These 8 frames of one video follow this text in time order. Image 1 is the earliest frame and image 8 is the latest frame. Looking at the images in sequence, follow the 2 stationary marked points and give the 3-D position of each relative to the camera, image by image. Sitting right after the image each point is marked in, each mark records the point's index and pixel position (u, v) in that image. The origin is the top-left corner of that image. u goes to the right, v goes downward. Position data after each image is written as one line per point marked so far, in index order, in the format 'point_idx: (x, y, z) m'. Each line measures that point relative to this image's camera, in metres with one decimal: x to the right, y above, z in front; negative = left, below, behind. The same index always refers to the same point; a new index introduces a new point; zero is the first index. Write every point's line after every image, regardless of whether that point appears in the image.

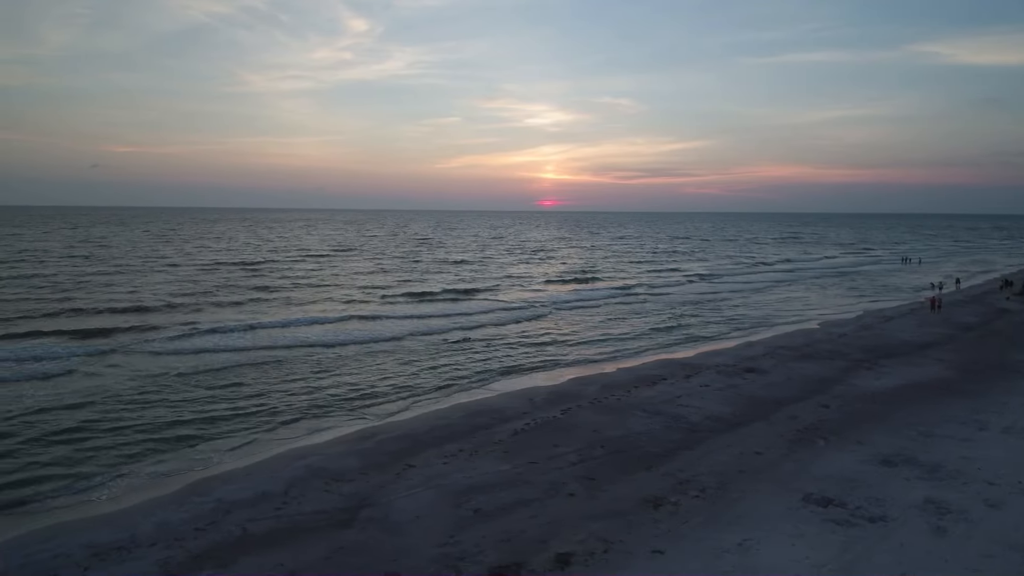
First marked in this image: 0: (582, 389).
0: (+1.9, -2.7, +12.1) m
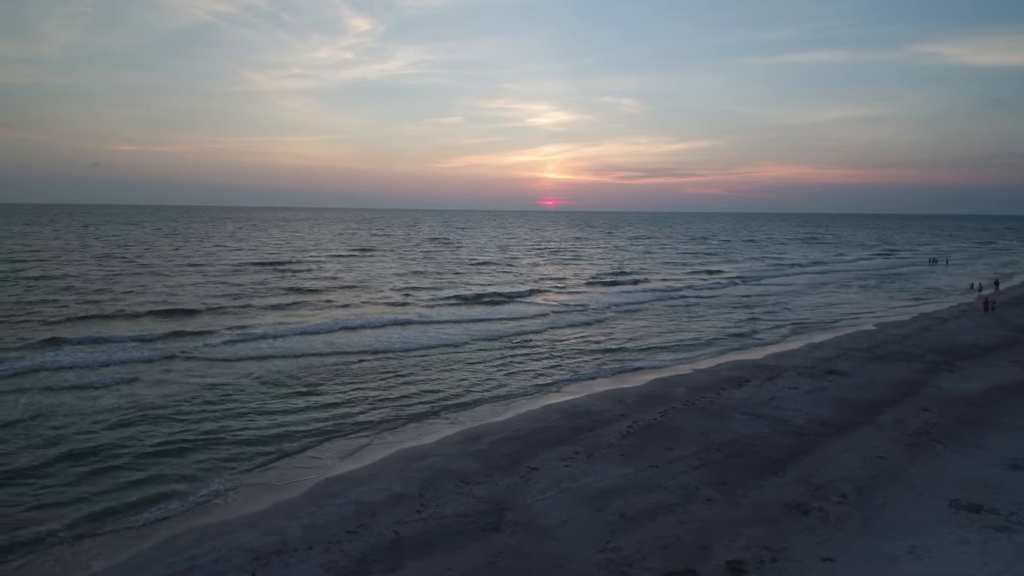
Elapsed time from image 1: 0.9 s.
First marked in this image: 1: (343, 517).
0: (+4.3, -2.8, +12.0) m
1: (-2.7, -3.7, +7.1) m
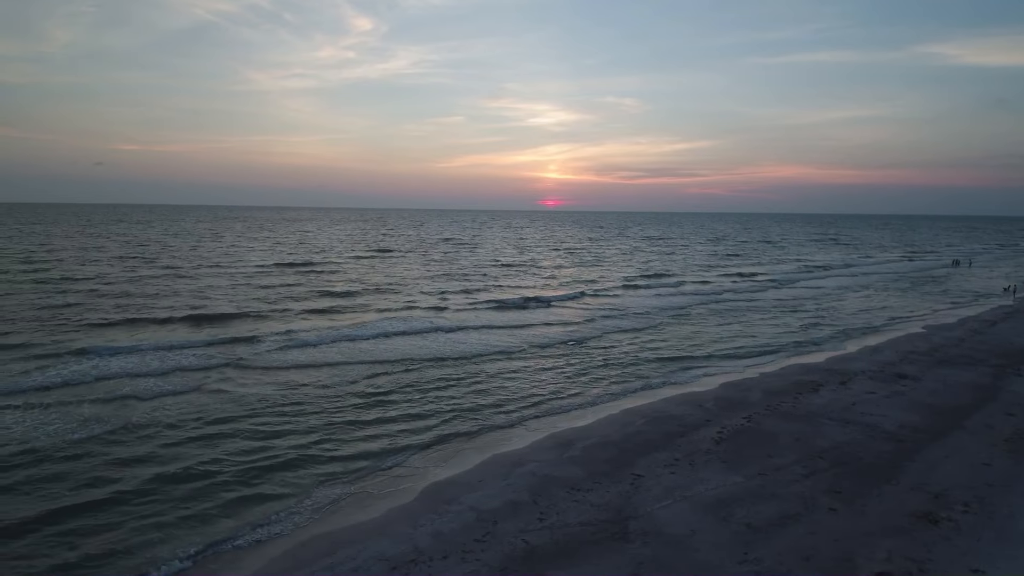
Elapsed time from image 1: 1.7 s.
0: (+6.3, -2.9, +11.9) m
1: (-0.7, -3.7, +7.0) m
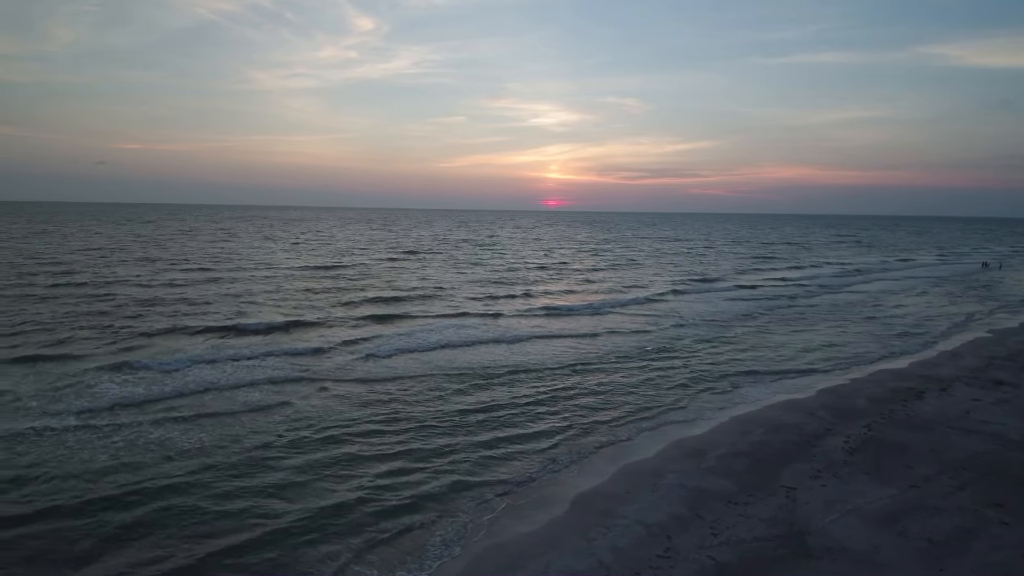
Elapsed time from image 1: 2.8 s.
0: (+9.0, -3.0, +11.7) m
1: (+2.0, -3.9, +6.8) m
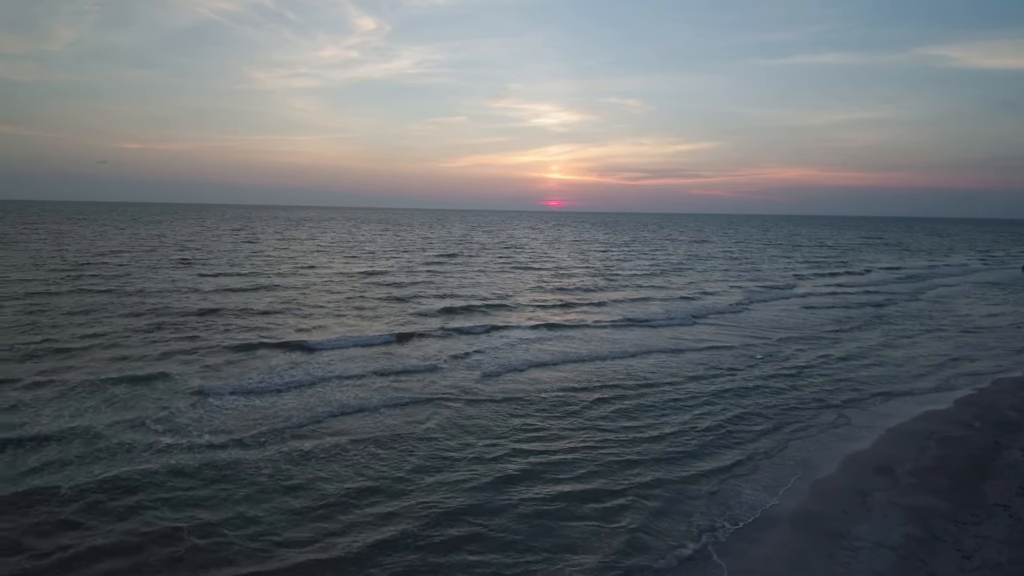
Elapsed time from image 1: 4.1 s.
0: (+12.8, -3.3, +11.6) m
1: (+5.8, -4.2, +6.7) m
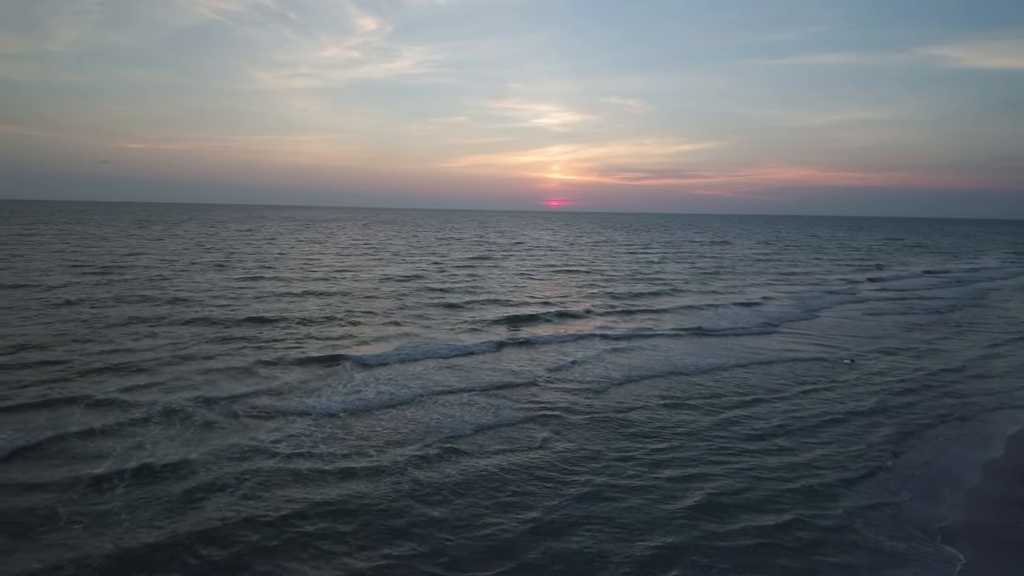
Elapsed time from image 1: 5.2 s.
0: (+15.8, -3.5, +11.5) m
1: (+8.8, -4.4, +6.6) m
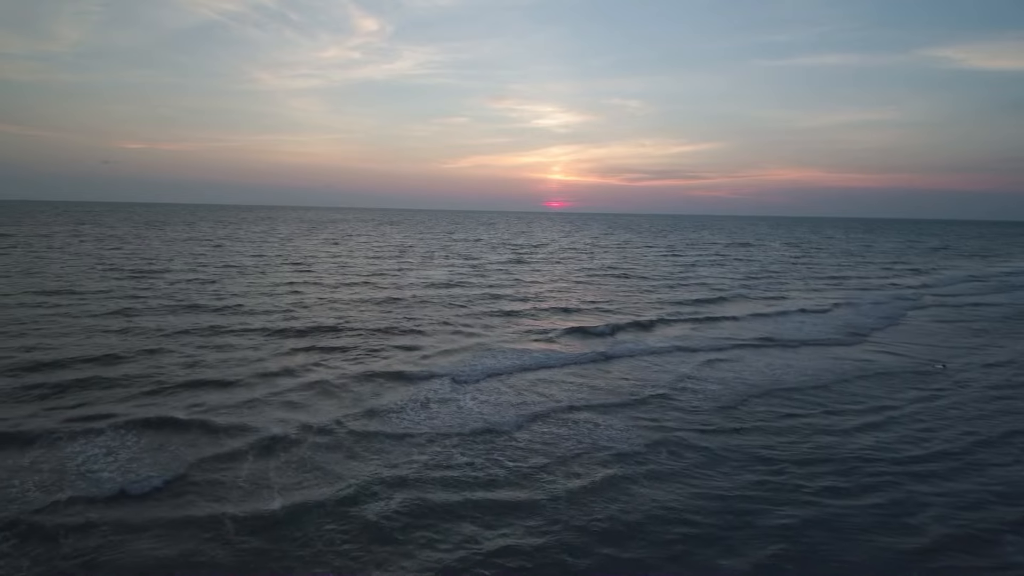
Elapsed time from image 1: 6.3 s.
0: (+19.2, -3.9, +11.0) m
1: (+12.2, -4.7, +6.1) m
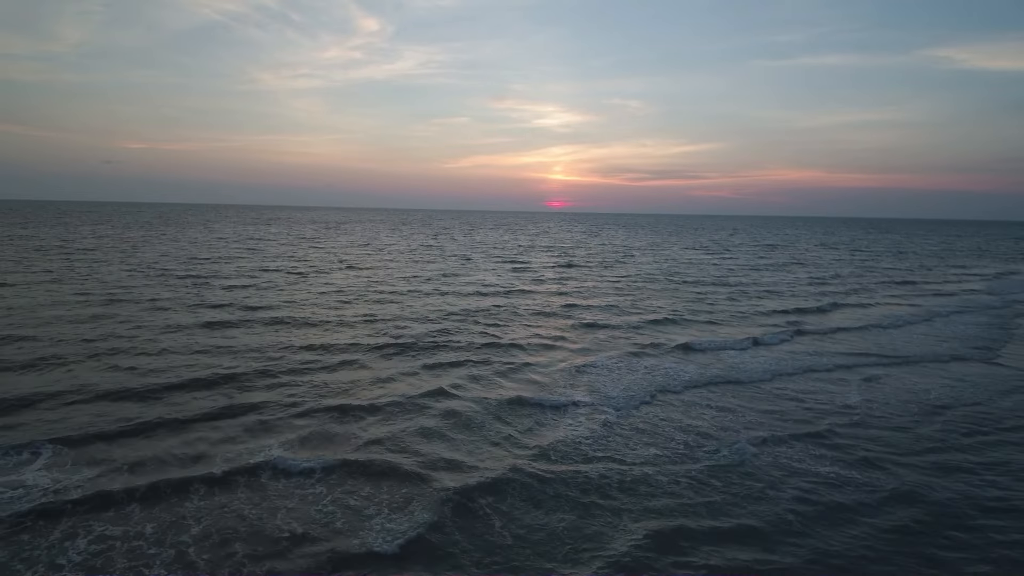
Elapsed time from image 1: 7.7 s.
0: (+24.0, -4.3, +9.9) m
1: (+17.1, -5.2, +5.0) m
